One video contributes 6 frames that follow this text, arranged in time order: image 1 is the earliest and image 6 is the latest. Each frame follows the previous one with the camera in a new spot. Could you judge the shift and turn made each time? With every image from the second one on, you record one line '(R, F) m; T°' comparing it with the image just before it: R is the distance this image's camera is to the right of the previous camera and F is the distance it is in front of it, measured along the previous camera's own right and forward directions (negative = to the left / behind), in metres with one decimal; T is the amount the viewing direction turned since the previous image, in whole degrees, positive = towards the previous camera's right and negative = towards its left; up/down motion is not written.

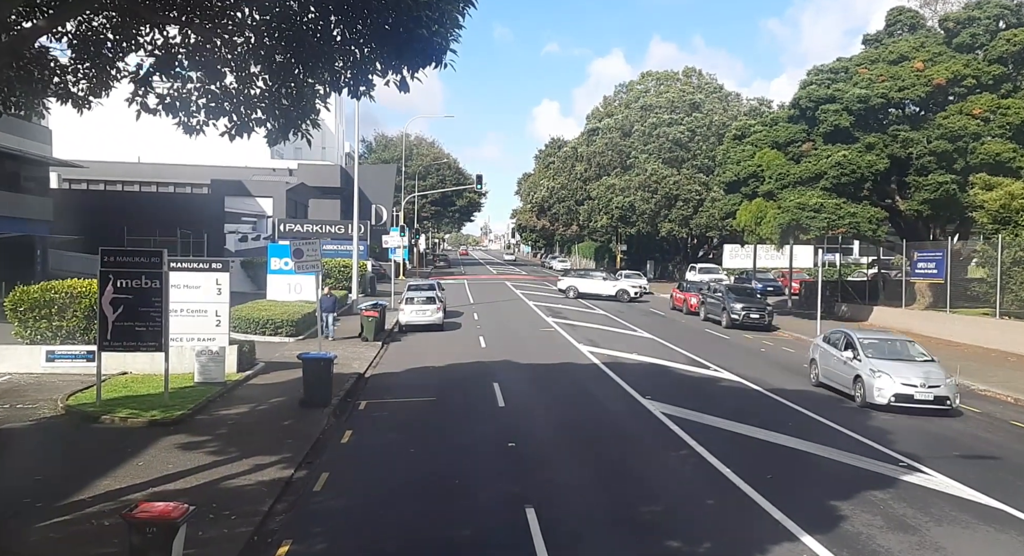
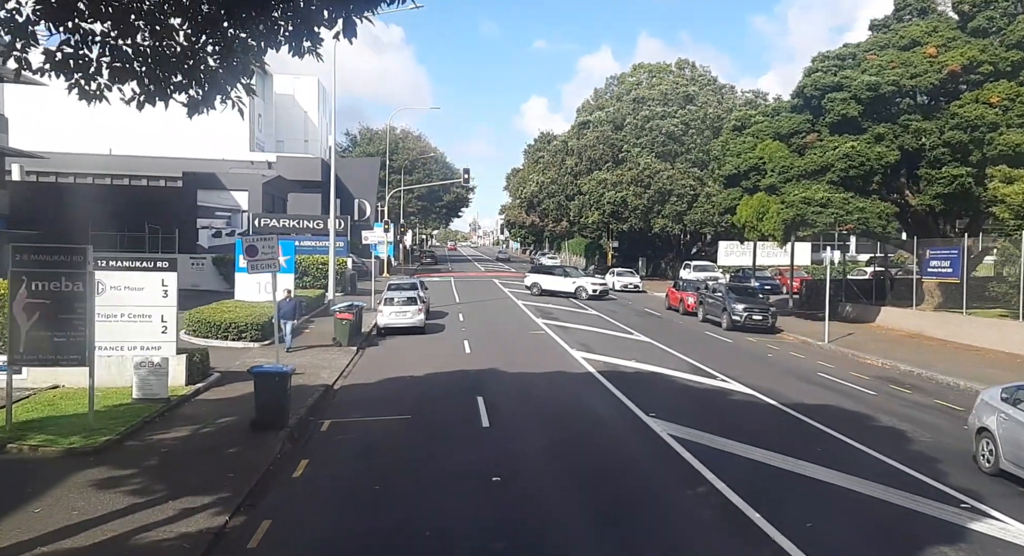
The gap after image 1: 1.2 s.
(+0.1, +1.8) m; +1°
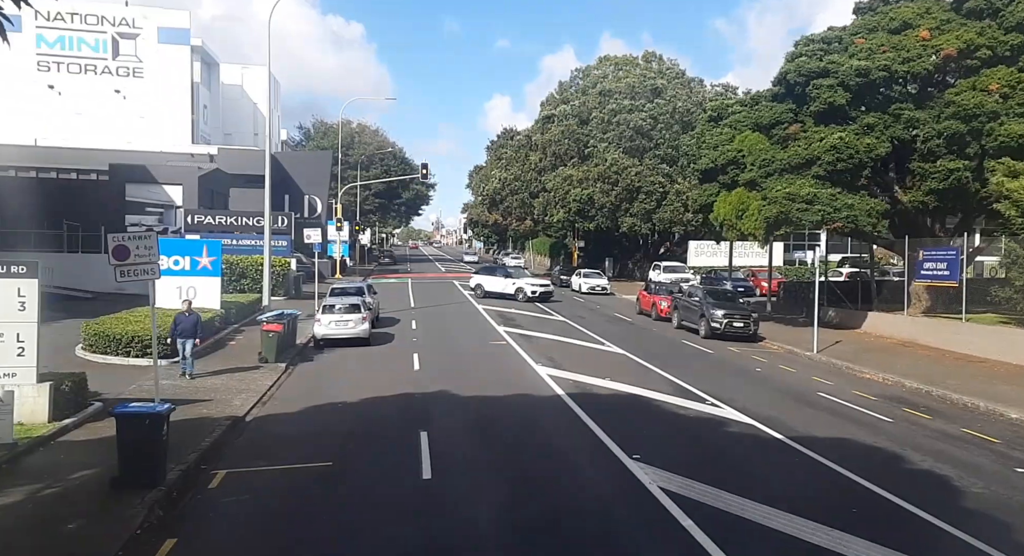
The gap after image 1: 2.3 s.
(+0.3, +2.7) m; +3°
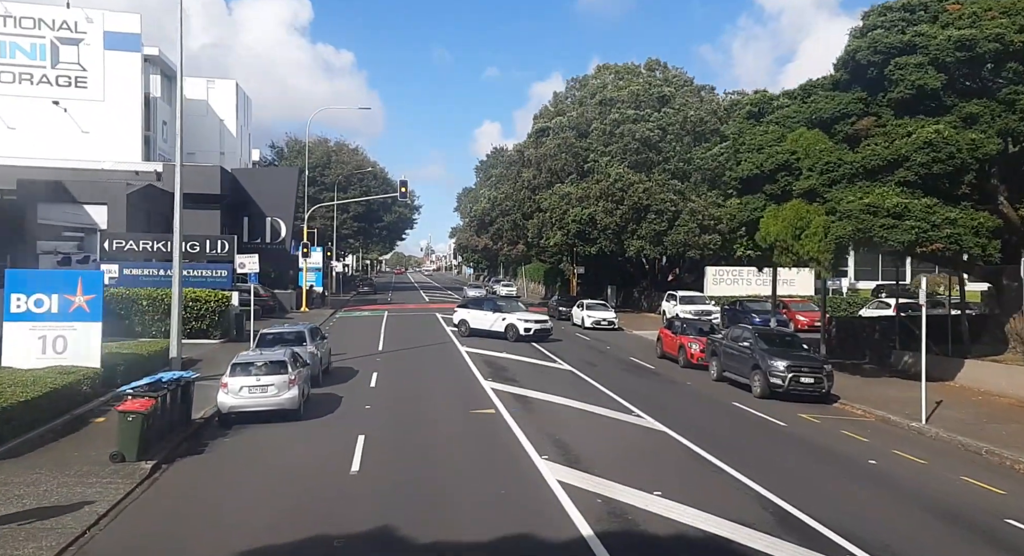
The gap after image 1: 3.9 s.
(0.0, +6.0) m; +1°
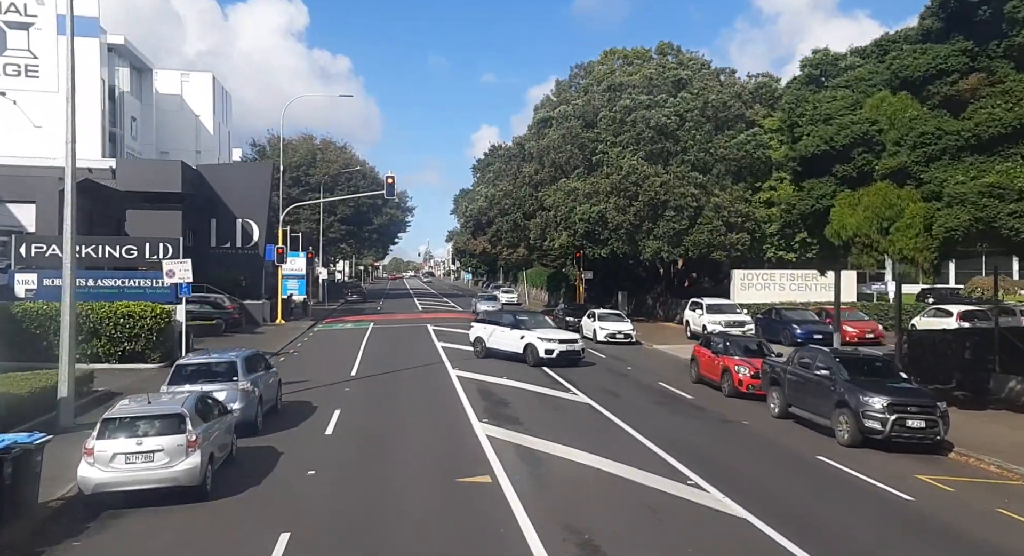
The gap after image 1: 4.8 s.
(0.0, +4.6) m; 0°
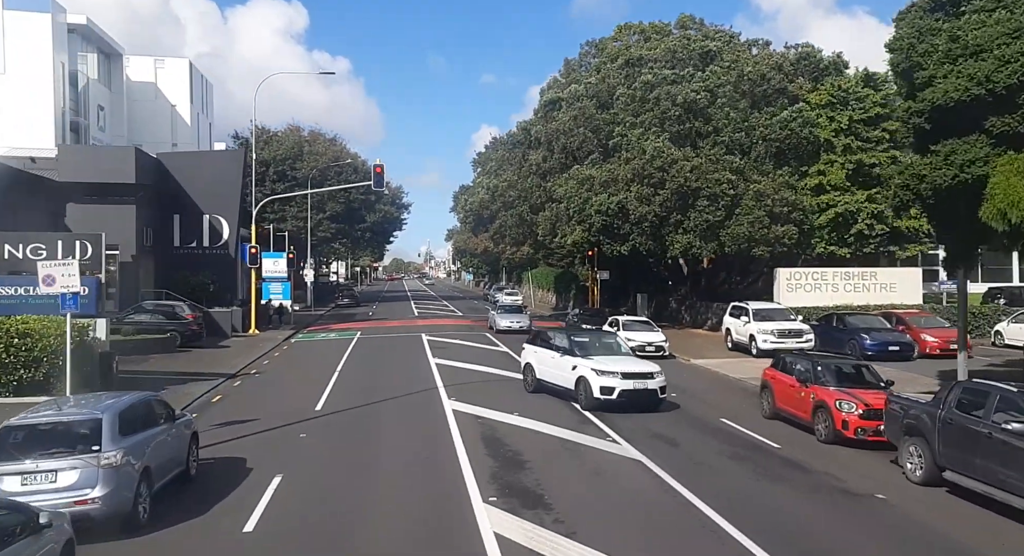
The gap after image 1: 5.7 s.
(-0.3, +5.0) m; 0°
